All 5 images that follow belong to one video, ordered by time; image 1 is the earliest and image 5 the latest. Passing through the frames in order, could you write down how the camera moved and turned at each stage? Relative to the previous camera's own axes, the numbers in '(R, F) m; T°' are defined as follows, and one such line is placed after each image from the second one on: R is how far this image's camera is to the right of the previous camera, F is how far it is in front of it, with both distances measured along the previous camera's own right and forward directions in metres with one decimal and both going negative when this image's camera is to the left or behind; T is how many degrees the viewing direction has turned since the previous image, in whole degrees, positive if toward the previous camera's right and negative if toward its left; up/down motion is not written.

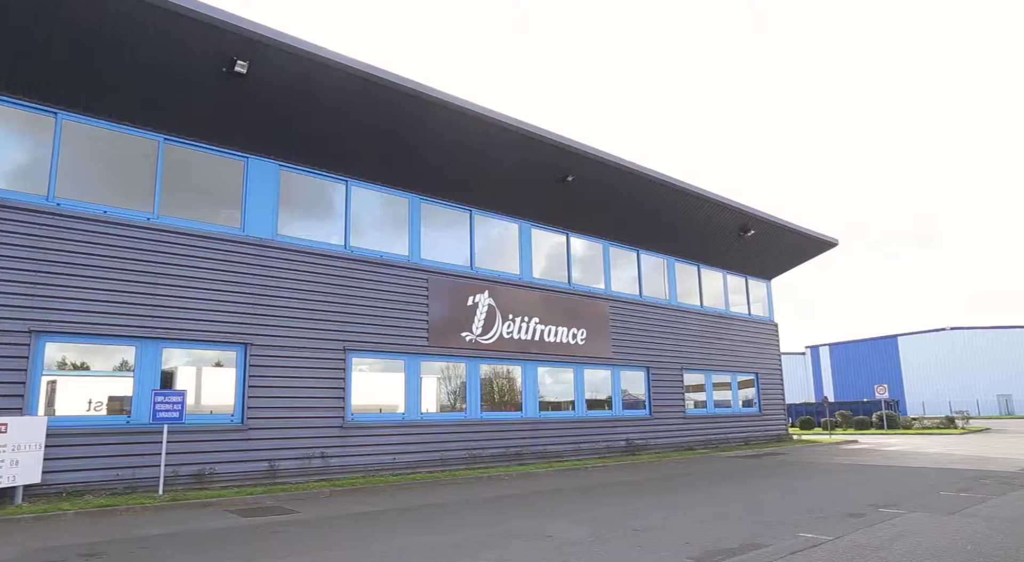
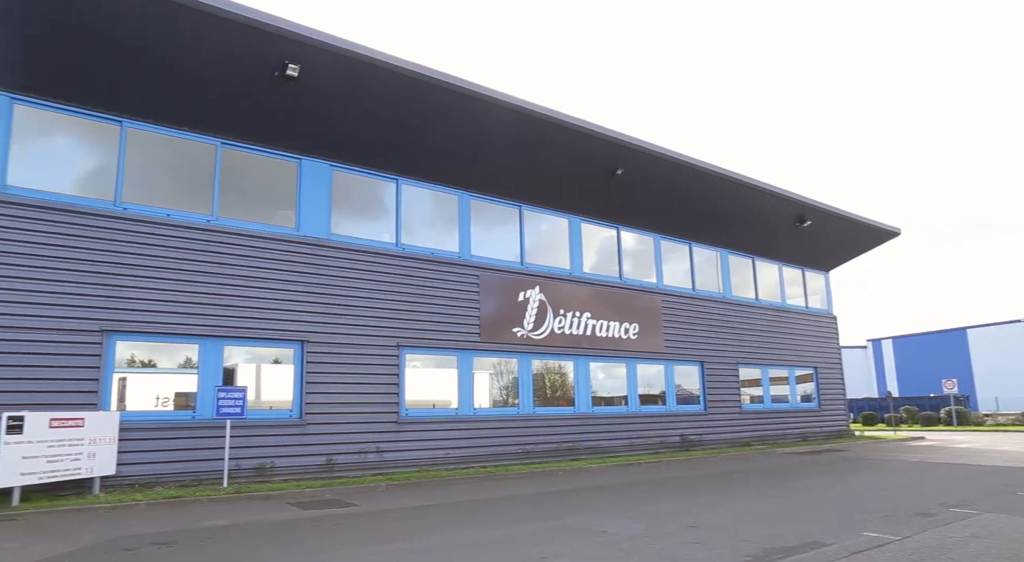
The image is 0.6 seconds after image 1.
(-0.2, 0.0) m; -4°
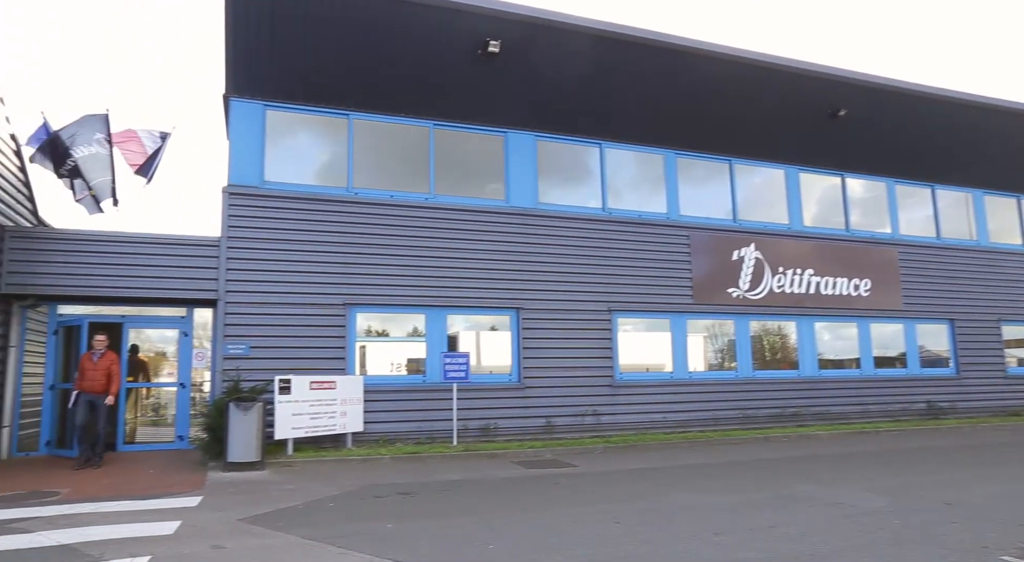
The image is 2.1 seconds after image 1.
(-0.8, -0.1) m; -15°
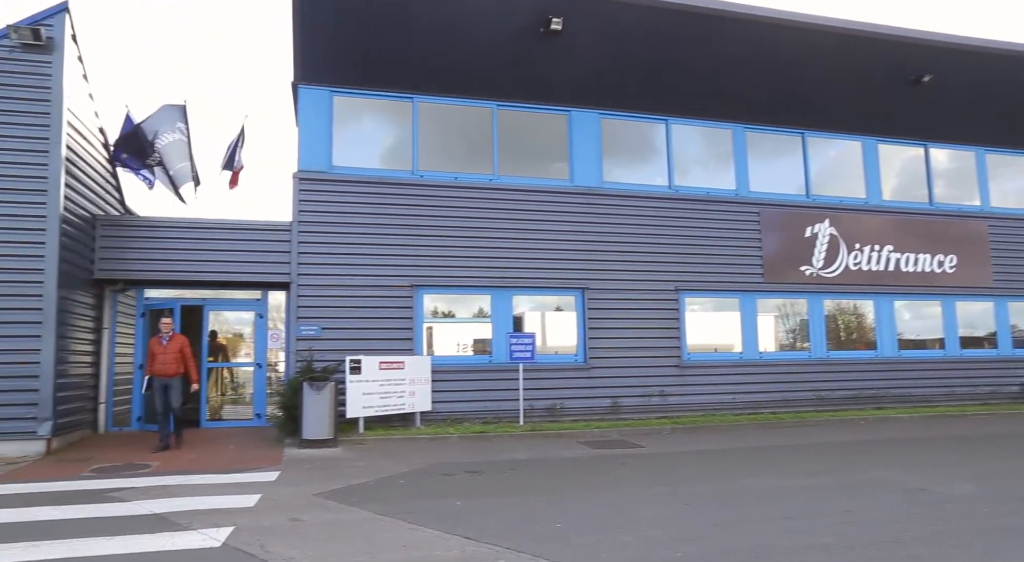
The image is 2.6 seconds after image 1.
(-0.3, 0.0) m; -4°
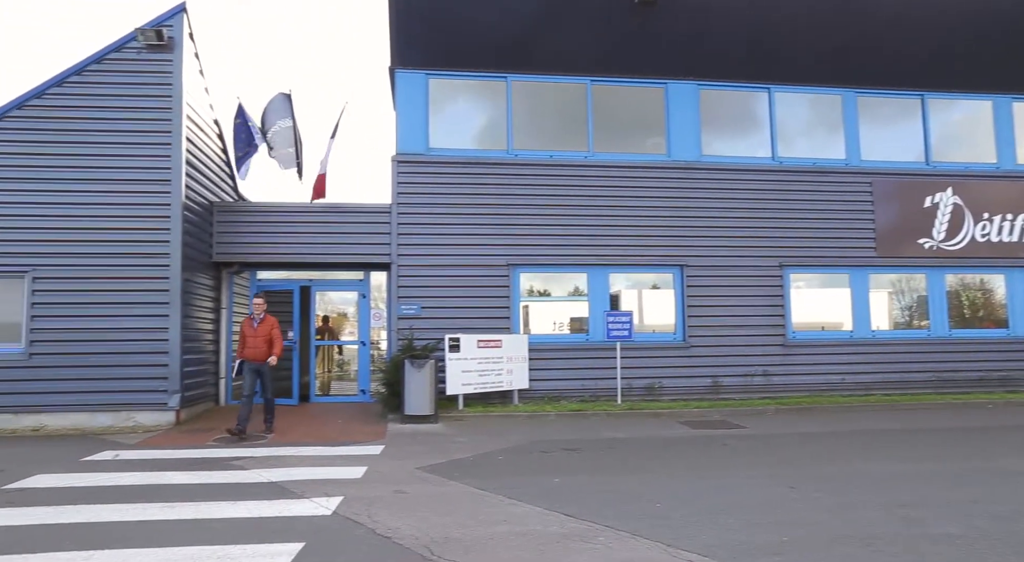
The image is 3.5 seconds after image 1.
(-0.5, 0.0) m; -7°
